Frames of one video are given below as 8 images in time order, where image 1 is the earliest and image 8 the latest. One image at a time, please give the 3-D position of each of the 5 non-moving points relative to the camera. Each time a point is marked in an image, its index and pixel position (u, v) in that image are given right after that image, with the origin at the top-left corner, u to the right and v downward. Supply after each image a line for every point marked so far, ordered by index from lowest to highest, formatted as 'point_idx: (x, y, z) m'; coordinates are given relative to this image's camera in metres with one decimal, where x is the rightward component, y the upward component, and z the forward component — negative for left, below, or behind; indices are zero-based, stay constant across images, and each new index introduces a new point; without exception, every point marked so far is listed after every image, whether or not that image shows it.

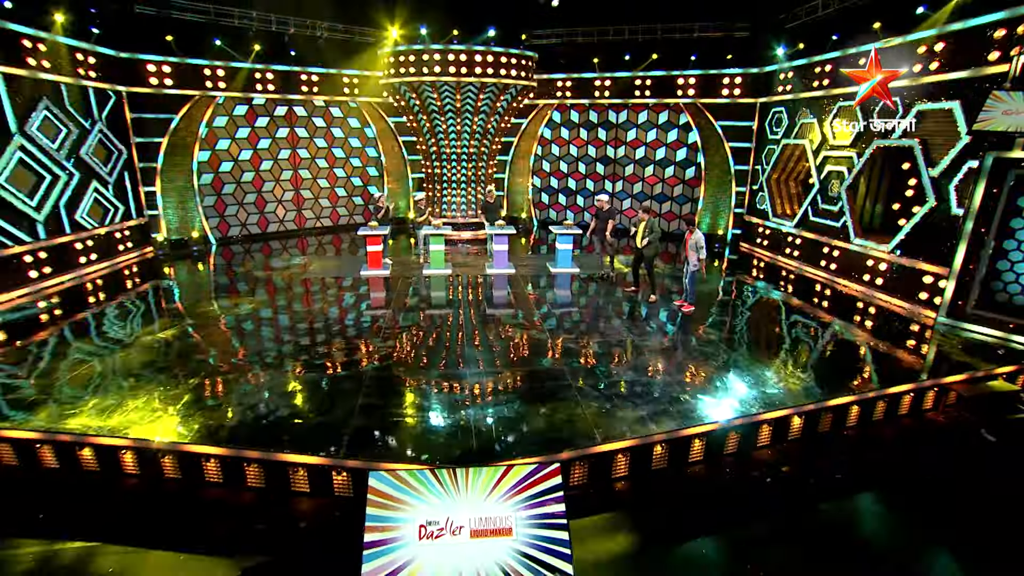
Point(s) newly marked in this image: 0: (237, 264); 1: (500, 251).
0: (-6.4, +0.6, +11.4) m
1: (-0.3, +0.7, +10.1) m
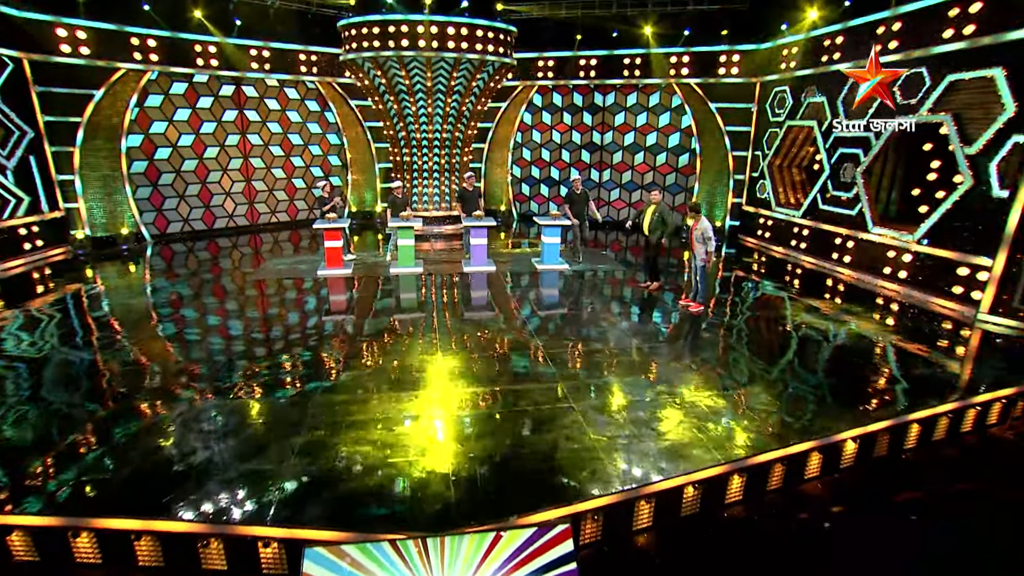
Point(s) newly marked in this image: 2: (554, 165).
0: (-6.8, +0.5, +9.9) m
1: (-0.7, +0.7, +8.9) m
2: (+1.1, +3.4, +13.2) m
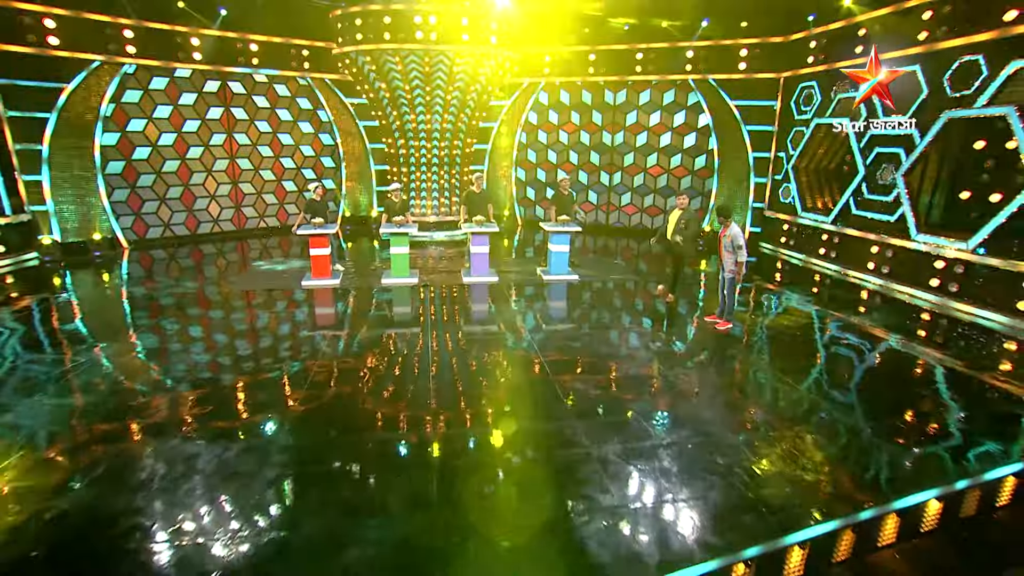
0: (-6.7, +0.4, +9.2) m
1: (-0.6, +0.5, +8.1) m
2: (+1.2, +3.1, +12.4) m
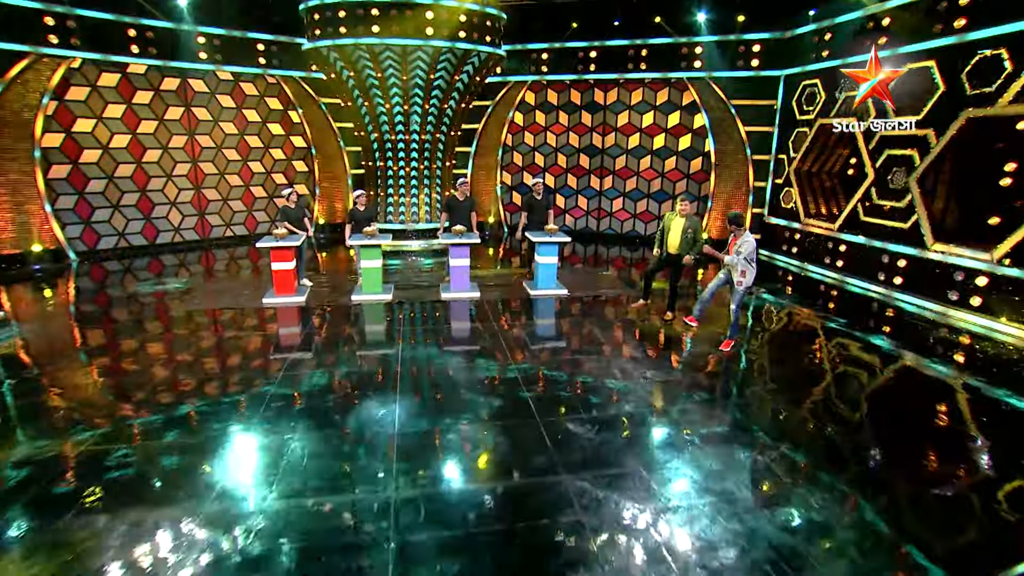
0: (-7.0, +0.1, +8.4) m
1: (-0.8, +0.3, +7.4) m
2: (+0.9, +2.9, +11.8) m
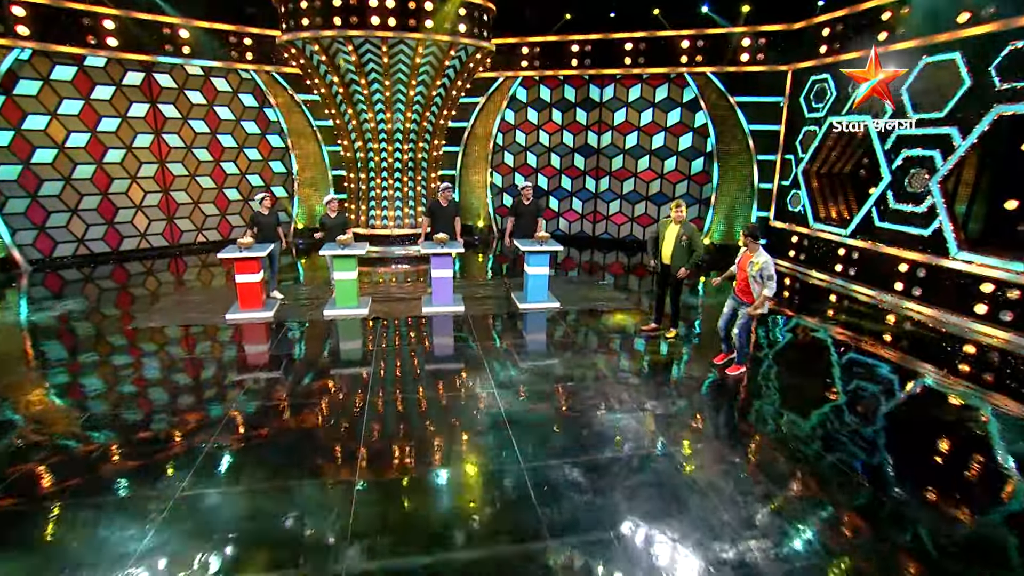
0: (-7.2, -0.1, +7.7) m
1: (-1.0, +0.1, +6.8) m
2: (+0.7, +2.7, +11.2) m
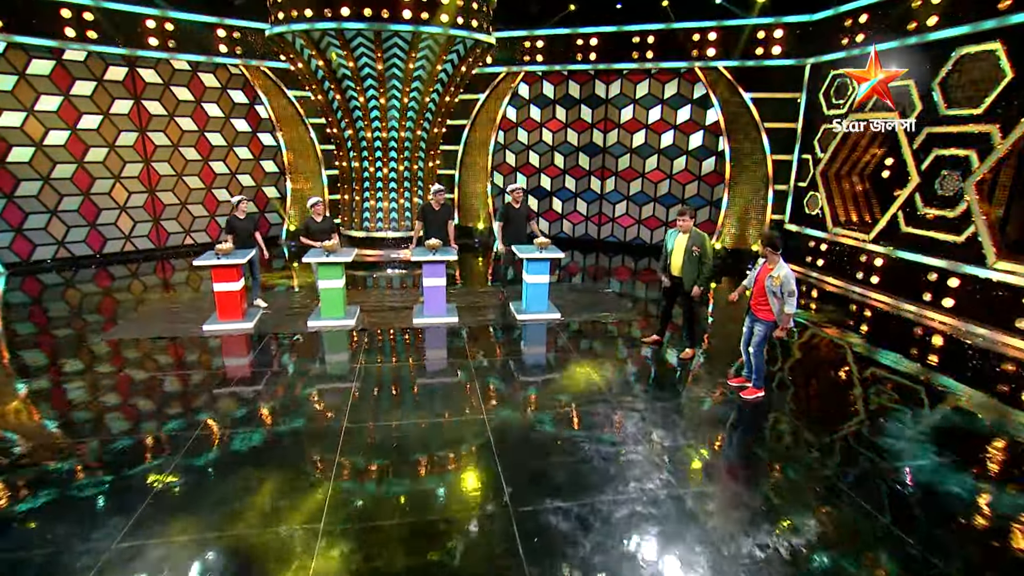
0: (-7.2, -0.2, +7.3) m
1: (-1.0, 0.0, +6.3) m
2: (+0.7, +2.6, +10.7) m
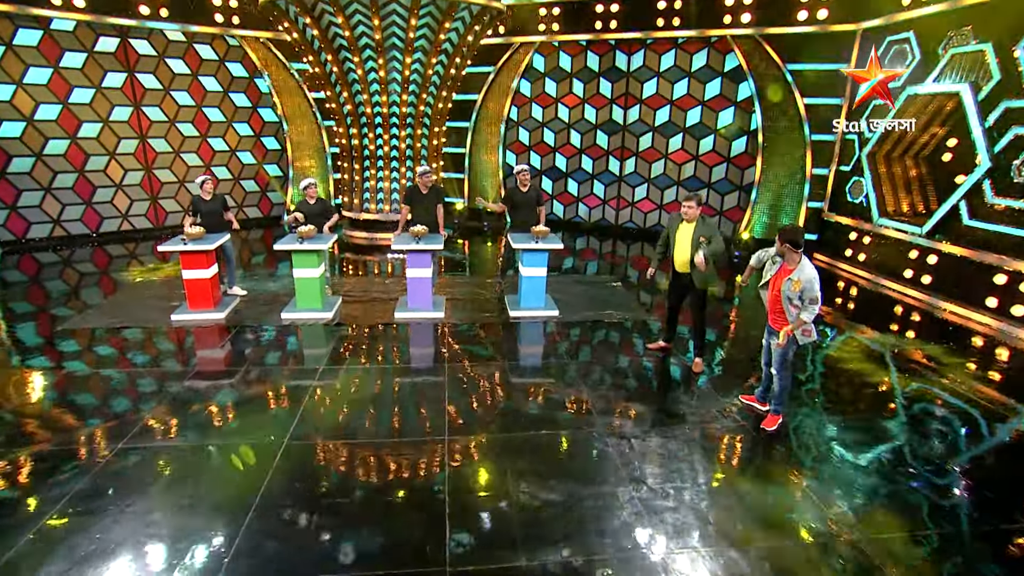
0: (-7.2, +0.1, +7.1) m
1: (-1.1, +0.1, +5.8) m
2: (+1.0, +2.8, +10.0) m
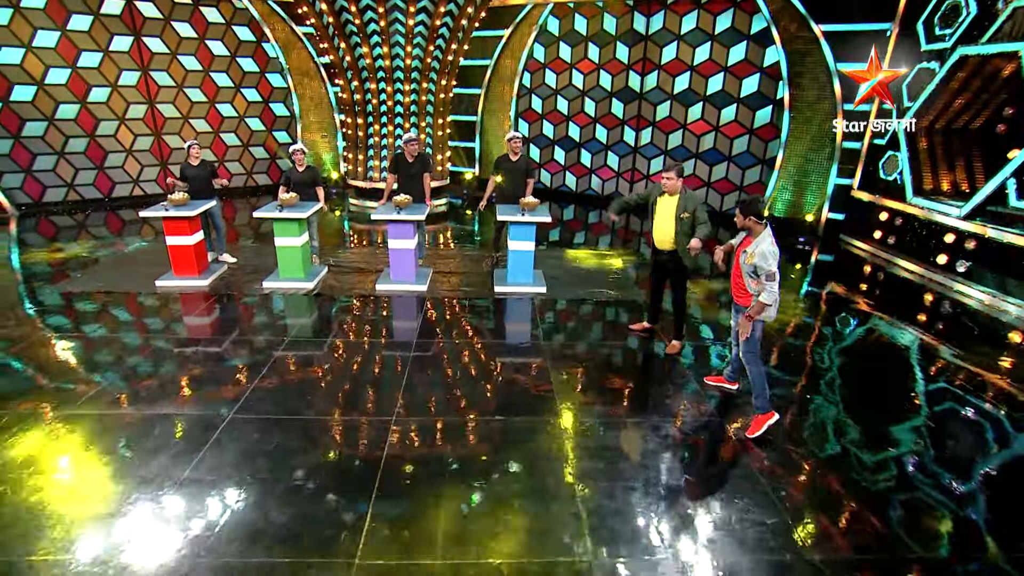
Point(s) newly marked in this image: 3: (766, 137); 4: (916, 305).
0: (-7.2, +0.7, +7.3) m
1: (-1.2, +0.4, +5.6) m
2: (+1.2, +3.3, +9.5) m
3: (+4.3, +2.5, +8.1) m
4: (+4.7, -0.3, +5.5) m
